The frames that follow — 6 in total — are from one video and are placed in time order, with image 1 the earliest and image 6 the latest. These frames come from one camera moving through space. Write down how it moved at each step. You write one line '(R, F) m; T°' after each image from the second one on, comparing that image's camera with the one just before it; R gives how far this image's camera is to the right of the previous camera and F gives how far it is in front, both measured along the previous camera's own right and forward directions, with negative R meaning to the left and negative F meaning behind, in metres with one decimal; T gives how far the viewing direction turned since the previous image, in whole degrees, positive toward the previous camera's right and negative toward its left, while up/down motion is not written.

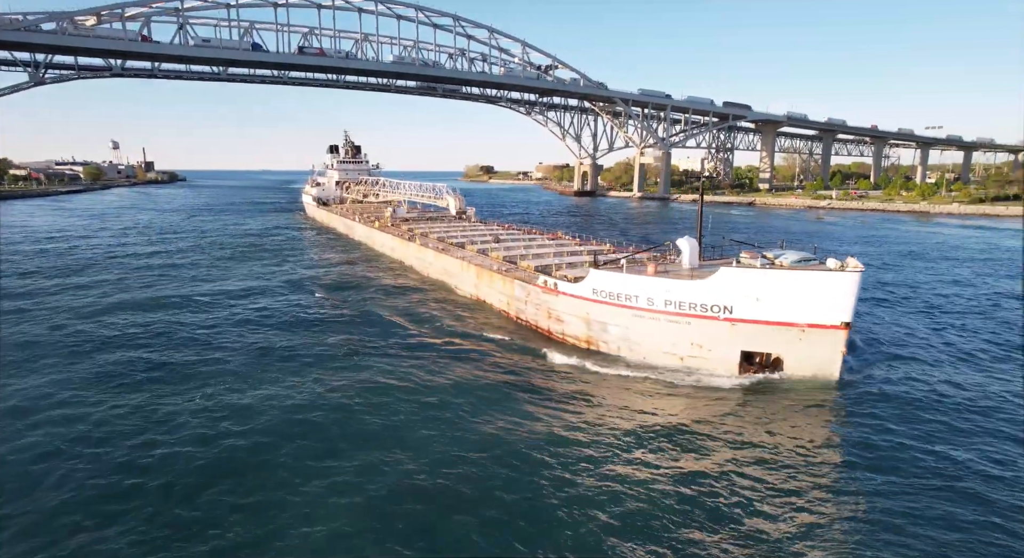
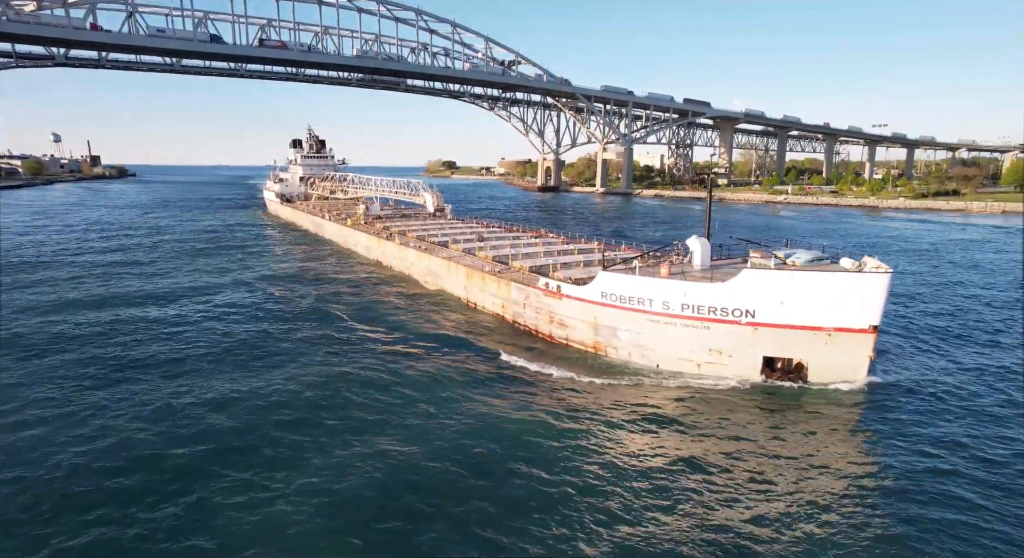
(-0.8, +0.8) m; +3°
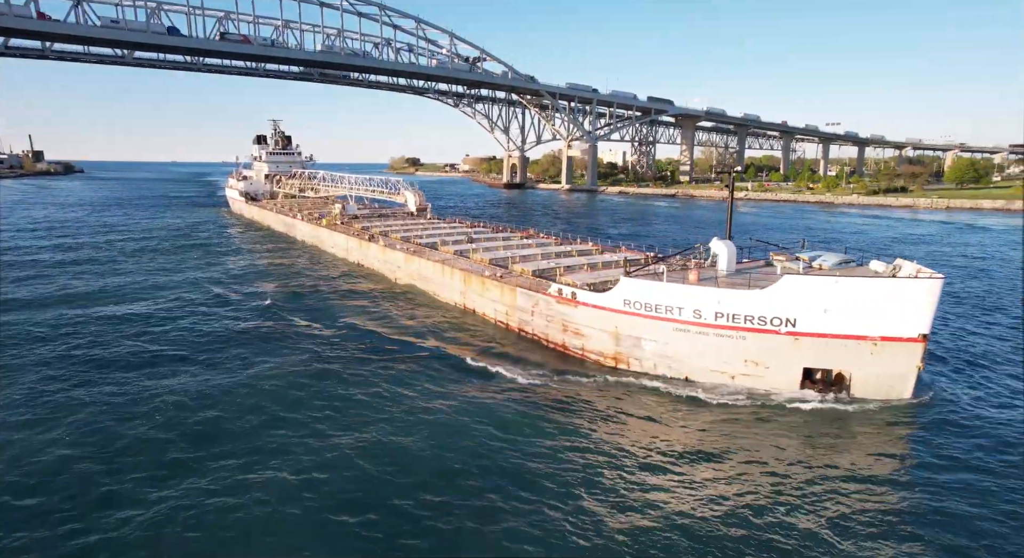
(-1.0, +1.0) m; +3°
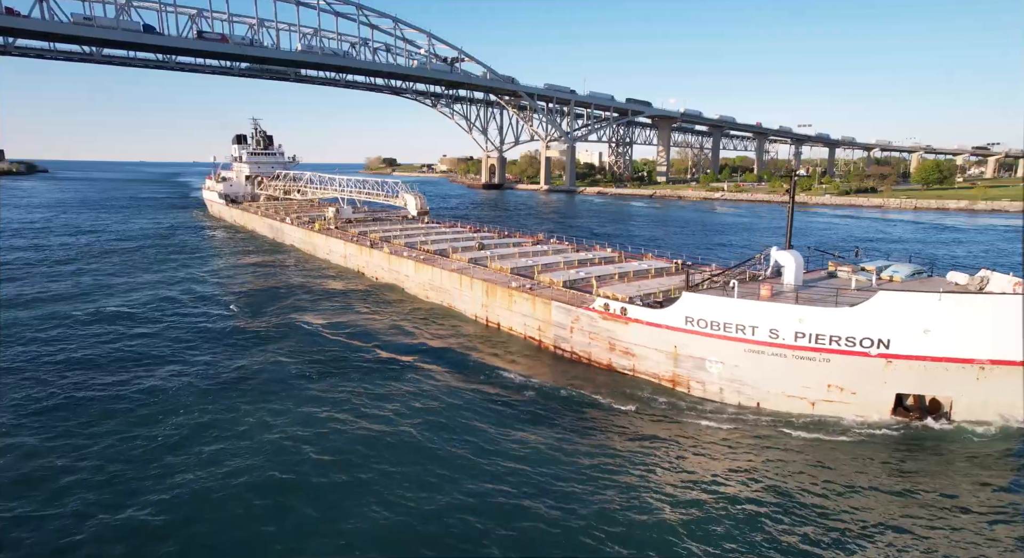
(-1.3, +1.2) m; +2°
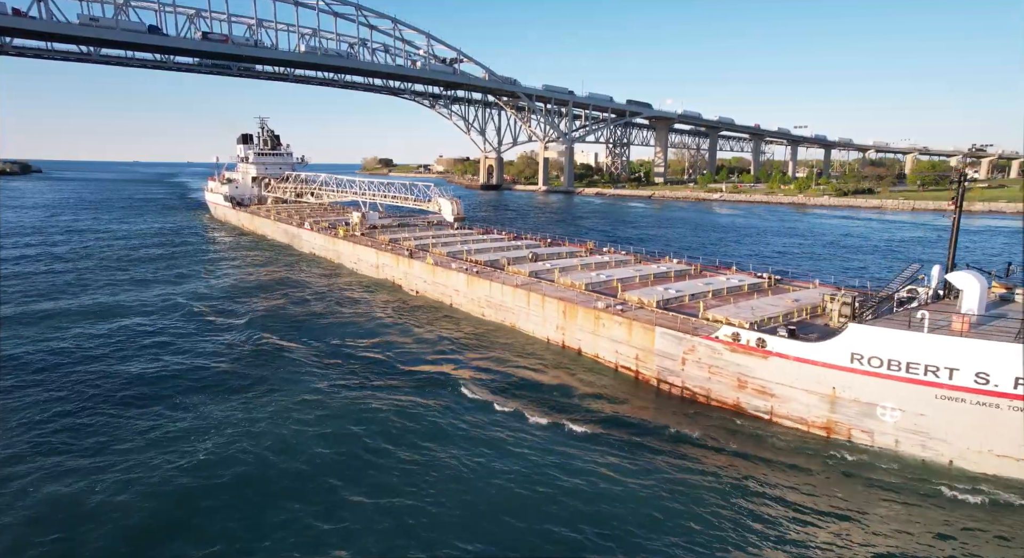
(-2.0, +1.9) m; 0°
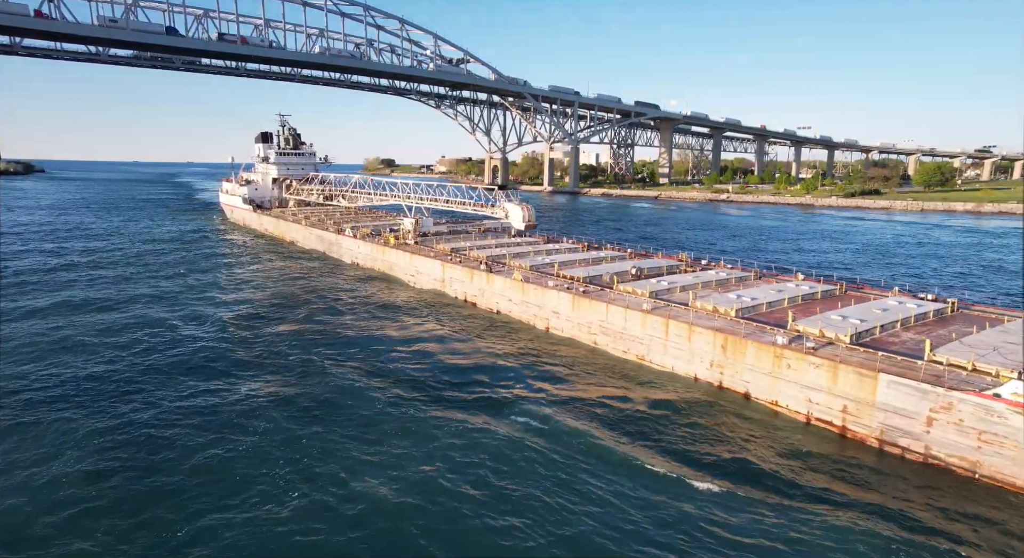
(-2.8, +2.5) m; 0°
